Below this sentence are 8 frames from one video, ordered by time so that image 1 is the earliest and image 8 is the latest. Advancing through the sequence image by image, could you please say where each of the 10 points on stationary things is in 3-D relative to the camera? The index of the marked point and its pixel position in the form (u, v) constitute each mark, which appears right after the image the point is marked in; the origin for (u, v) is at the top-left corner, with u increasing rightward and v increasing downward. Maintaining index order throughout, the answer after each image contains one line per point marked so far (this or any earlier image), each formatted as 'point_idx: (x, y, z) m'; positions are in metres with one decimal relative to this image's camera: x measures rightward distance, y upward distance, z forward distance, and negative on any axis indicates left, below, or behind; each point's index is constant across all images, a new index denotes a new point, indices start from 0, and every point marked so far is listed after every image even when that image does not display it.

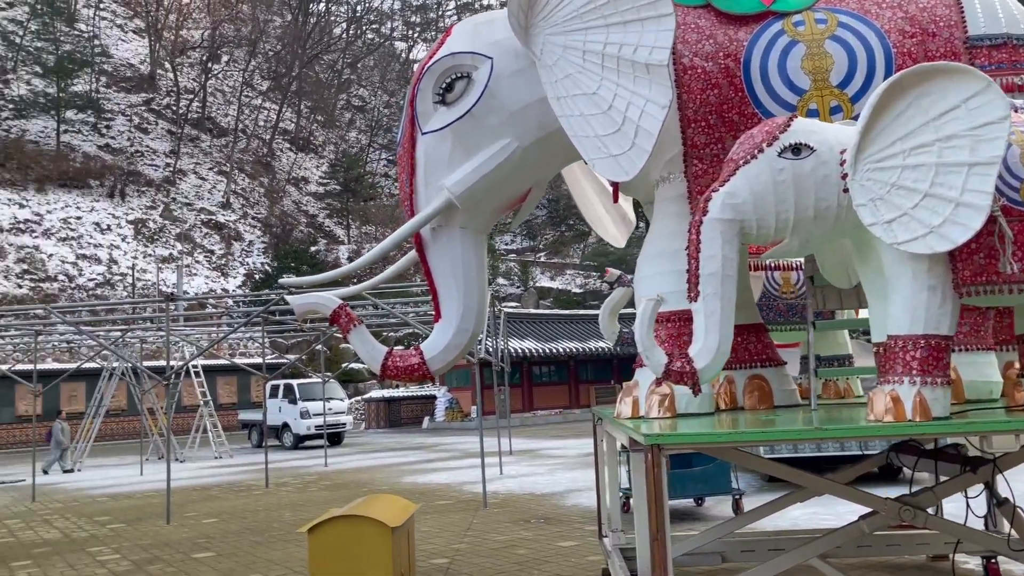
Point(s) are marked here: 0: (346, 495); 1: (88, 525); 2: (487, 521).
0: (-2.0, -2.5, +9.7) m
1: (-4.1, -2.3, +7.5) m
2: (-0.3, -2.4, +8.1) m
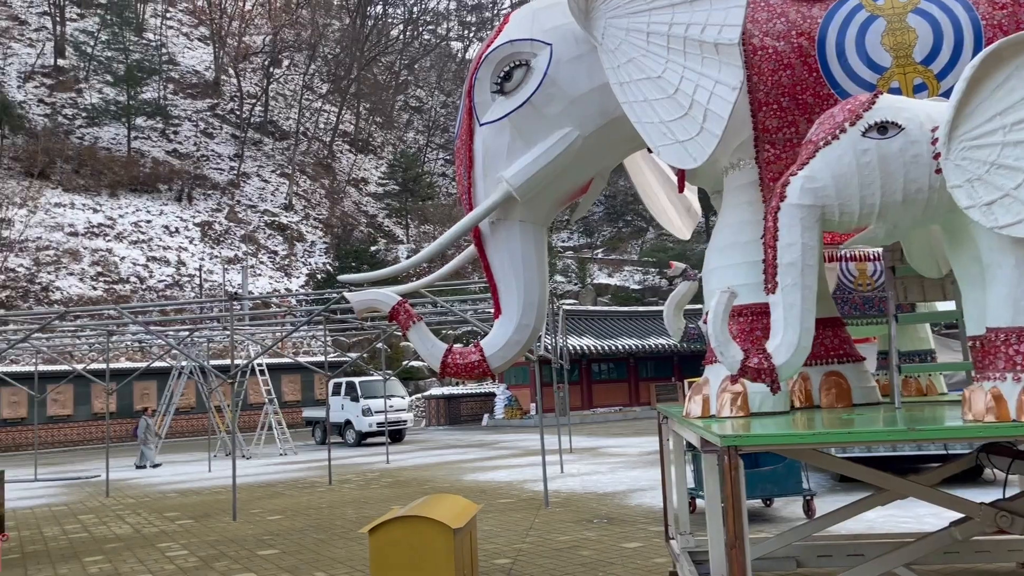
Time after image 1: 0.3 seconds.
0: (-1.3, -2.5, +9.7) m
1: (-3.4, -2.3, +7.6) m
2: (+0.4, -2.3, +7.9) m
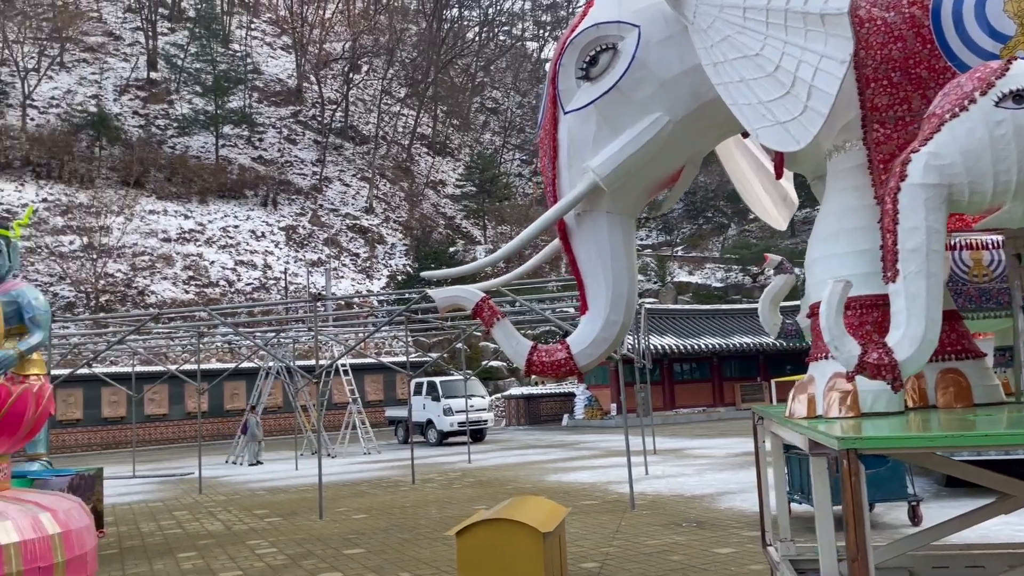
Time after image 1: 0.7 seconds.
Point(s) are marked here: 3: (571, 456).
0: (-0.3, -2.5, +9.6) m
1: (-2.6, -2.3, +7.8) m
2: (+1.2, -2.3, +7.7) m
3: (+1.1, -3.1, +14.6) m
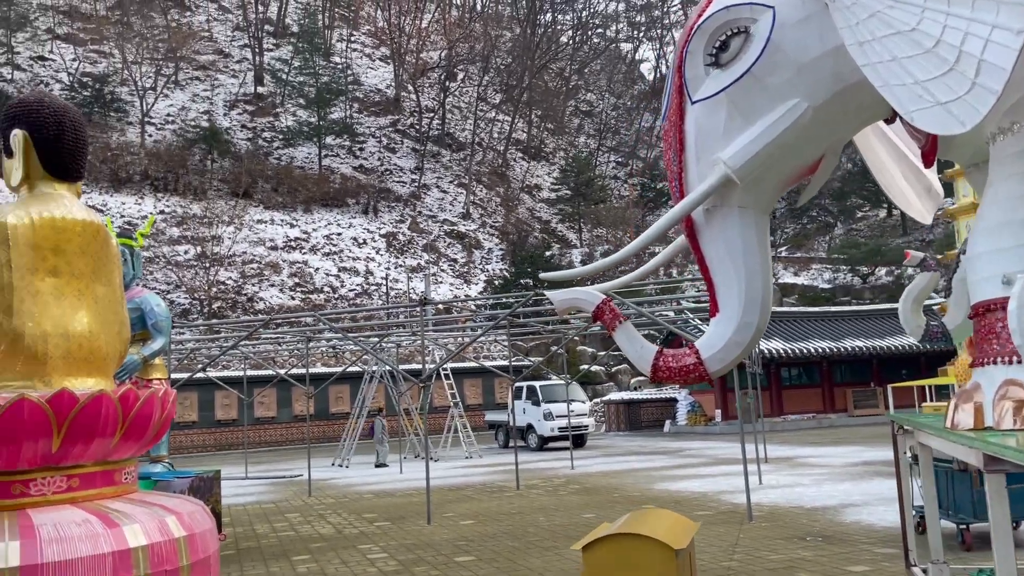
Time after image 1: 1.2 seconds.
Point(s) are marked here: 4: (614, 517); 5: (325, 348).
0: (+1.0, -2.5, +9.3) m
1: (-1.5, -2.3, +7.8) m
2: (+2.3, -2.3, +7.3) m
3: (+3.0, -3.2, +14.2) m
4: (+1.1, -2.3, +8.0) m
5: (-4.2, -1.3, +17.5) m
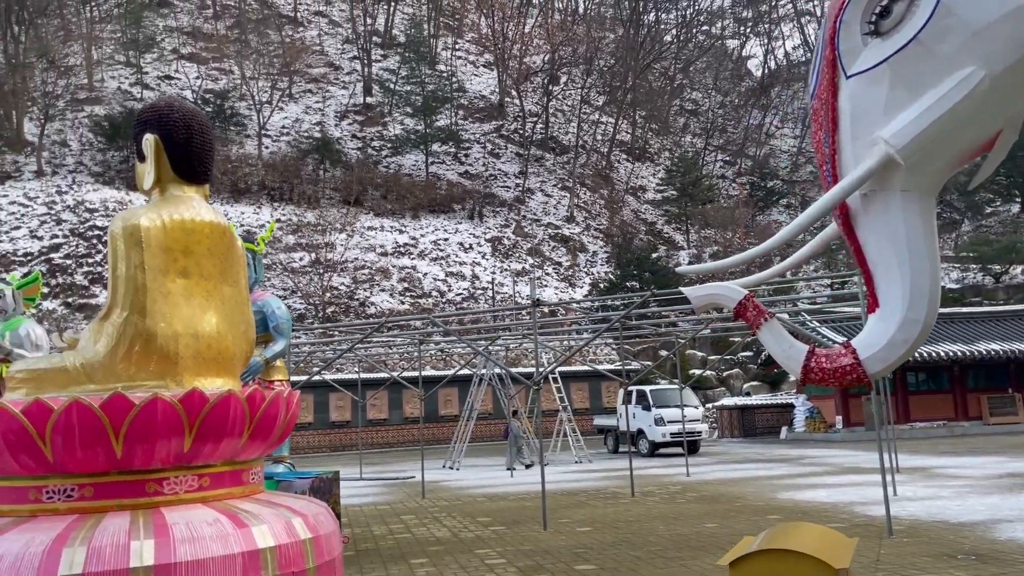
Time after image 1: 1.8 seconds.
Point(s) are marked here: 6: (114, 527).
0: (+2.4, -2.5, +8.9) m
1: (-0.4, -2.3, +7.7) m
2: (+3.3, -2.3, +6.7) m
3: (+5.0, -3.2, +13.4) m
4: (+2.2, -2.3, +7.6) m
5: (-1.8, -1.4, +17.6) m
6: (-1.7, -1.0, +3.3) m
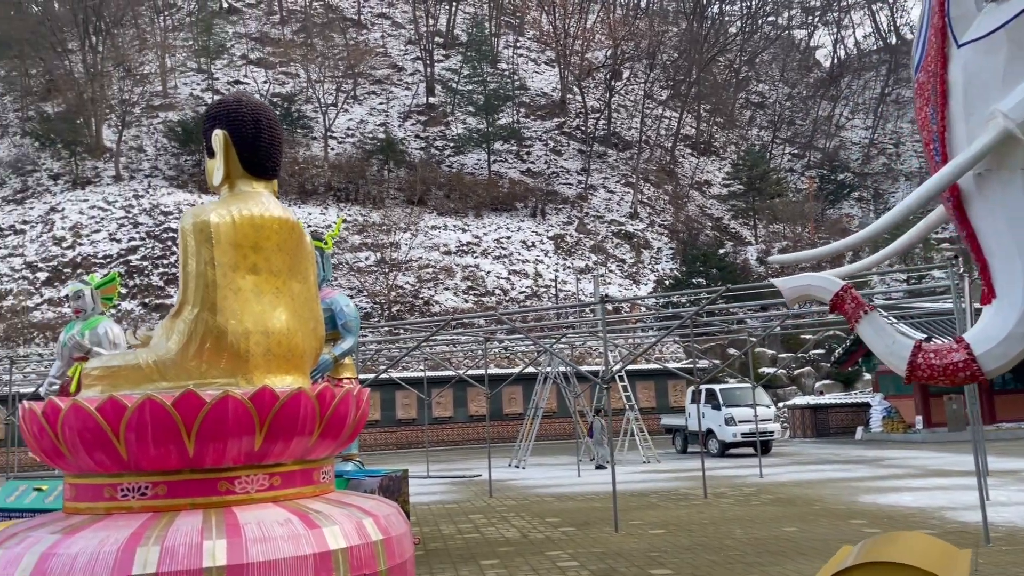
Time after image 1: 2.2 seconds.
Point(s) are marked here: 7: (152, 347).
0: (+3.1, -2.5, +8.5) m
1: (+0.3, -2.3, +7.6) m
2: (+3.9, -2.2, +6.3) m
3: (+6.1, -3.1, +12.8) m
4: (+2.9, -2.3, +7.3) m
5: (-0.3, -1.4, +17.6) m
6: (-1.3, -1.0, +3.2) m
7: (-1.7, -0.3, +3.7) m
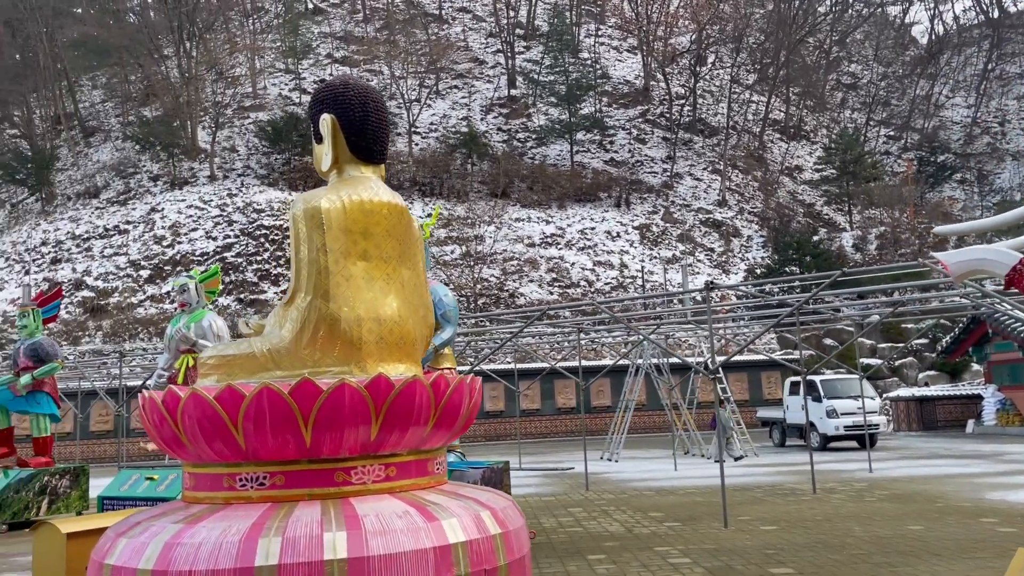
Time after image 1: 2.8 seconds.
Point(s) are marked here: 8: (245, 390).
0: (+4.2, -2.3, +8.0) m
1: (+1.3, -2.2, +7.3) m
2: (+4.7, -2.1, +5.7) m
3: (+7.6, -2.9, +12.0) m
4: (+3.8, -2.1, +6.7) m
5: (+1.7, -1.2, +17.3) m
6: (-0.8, -0.9, +3.2) m
7: (-1.1, -0.2, +3.7) m
8: (-1.1, -0.4, +3.2) m
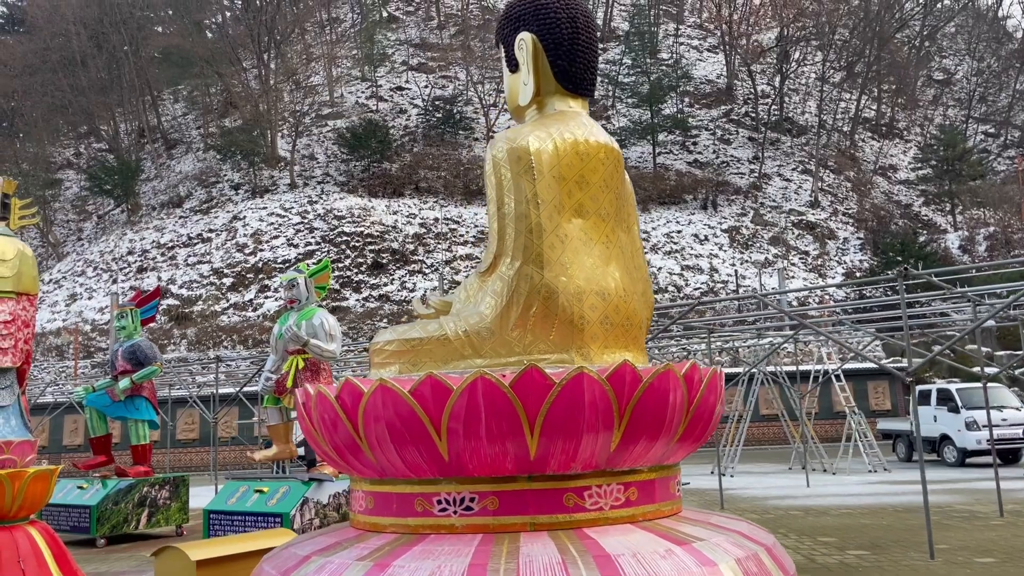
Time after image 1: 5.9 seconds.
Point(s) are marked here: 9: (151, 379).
0: (+5.5, -2.2, +6.7) m
1: (+2.5, -2.1, +6.3) m
2: (+5.8, -1.9, +4.3) m
3: (+9.2, -2.8, +10.4) m
4: (+5.0, -2.0, +5.5) m
5: (+3.7, -1.2, +16.2) m
6: (+0.1, -0.8, +2.3) m
7: (-0.2, -0.1, +2.8) m
8: (-0.2, -0.3, +2.4) m
9: (-3.9, -1.0, +8.6) m
